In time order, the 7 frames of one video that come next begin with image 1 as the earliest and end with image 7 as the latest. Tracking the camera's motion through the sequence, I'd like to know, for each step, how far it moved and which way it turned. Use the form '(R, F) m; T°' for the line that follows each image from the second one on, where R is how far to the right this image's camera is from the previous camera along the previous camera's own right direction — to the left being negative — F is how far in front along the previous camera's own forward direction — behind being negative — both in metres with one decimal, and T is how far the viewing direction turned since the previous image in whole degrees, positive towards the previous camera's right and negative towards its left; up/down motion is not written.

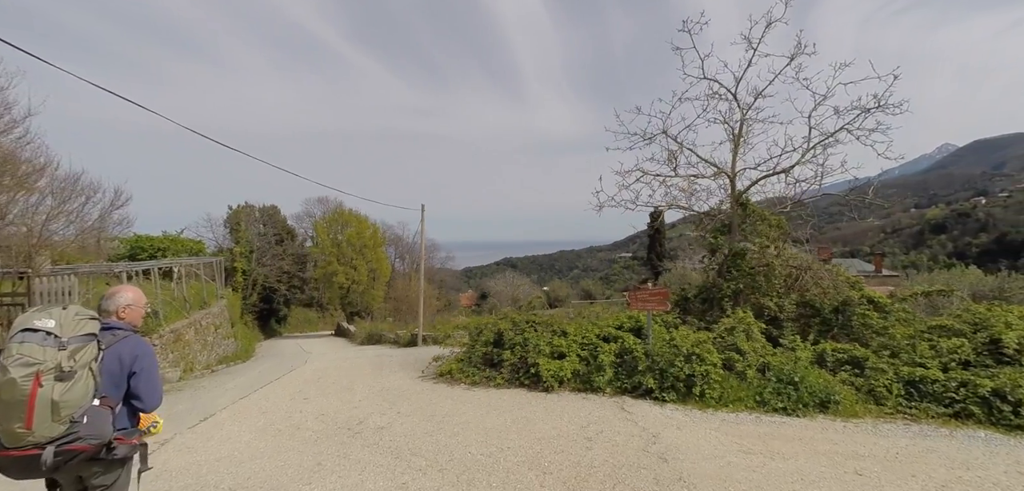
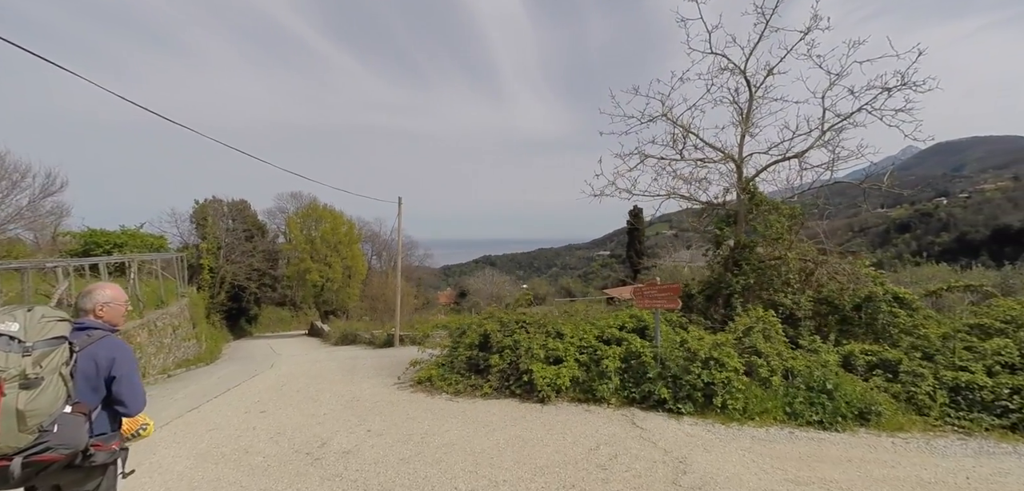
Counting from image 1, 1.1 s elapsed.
(-0.2, +1.0) m; +3°
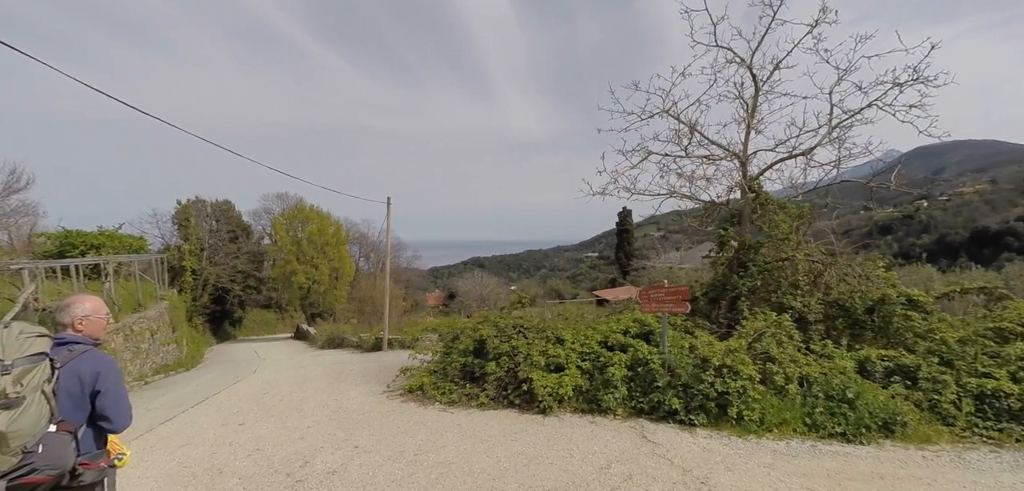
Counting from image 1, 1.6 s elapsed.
(-0.1, +0.4) m; +1°
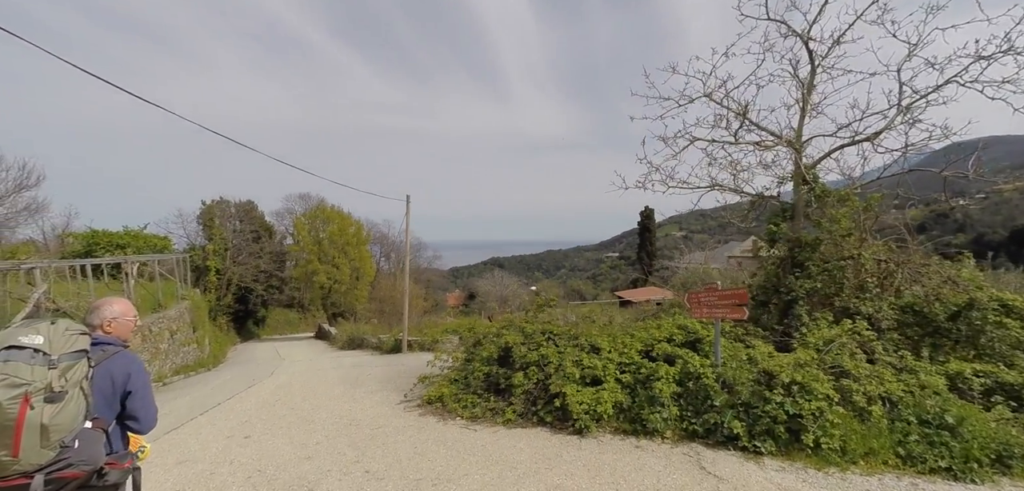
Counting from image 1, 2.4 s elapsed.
(-0.1, +0.7) m; -2°
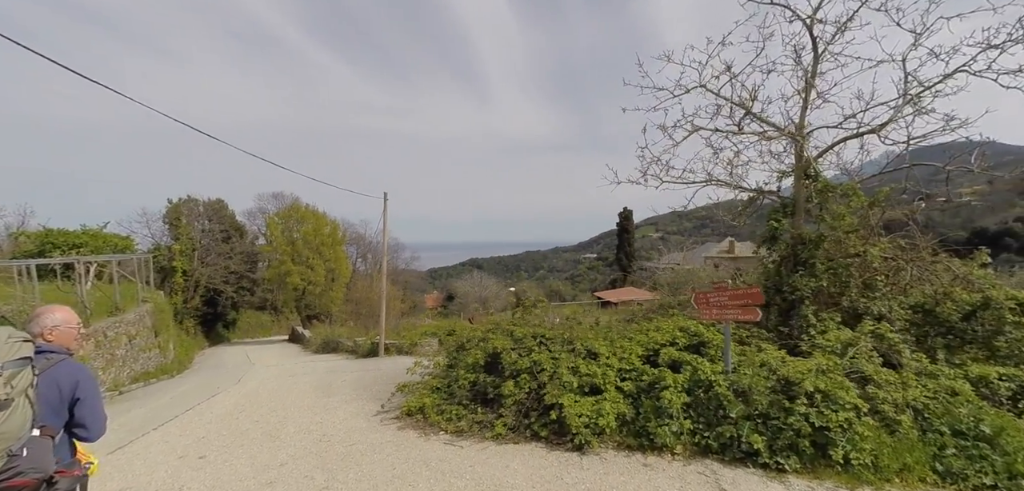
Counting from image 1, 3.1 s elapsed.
(-0.1, +0.6) m; +3°
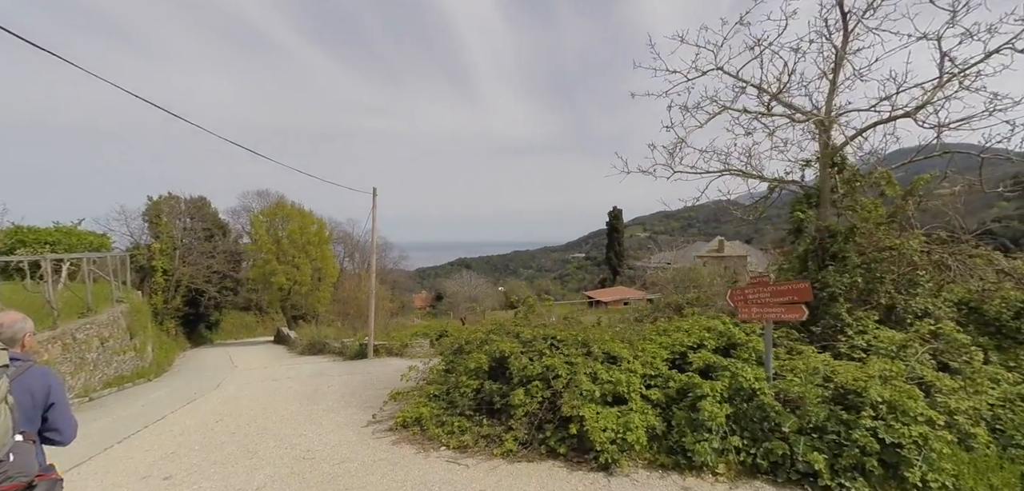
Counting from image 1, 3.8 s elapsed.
(-0.2, +0.6) m; +1°
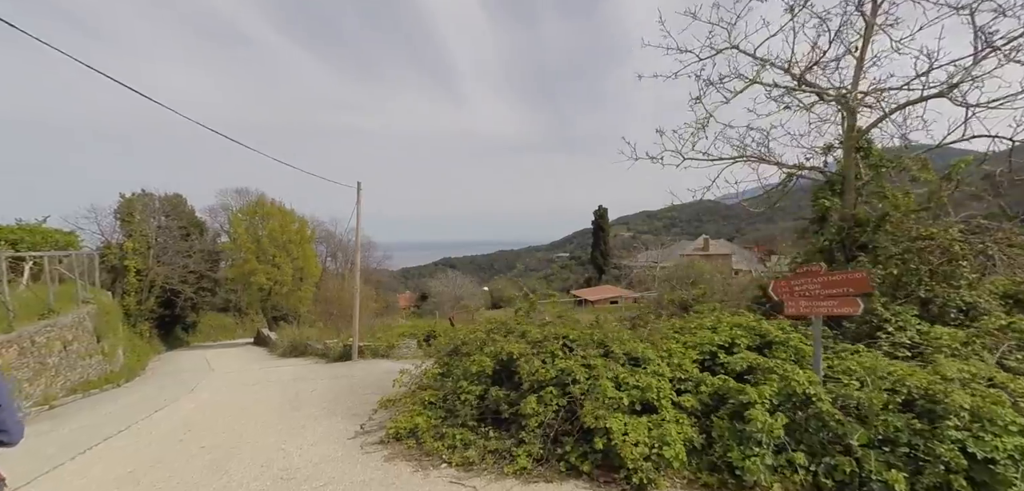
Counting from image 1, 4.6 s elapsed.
(-0.2, +0.6) m; +2°
